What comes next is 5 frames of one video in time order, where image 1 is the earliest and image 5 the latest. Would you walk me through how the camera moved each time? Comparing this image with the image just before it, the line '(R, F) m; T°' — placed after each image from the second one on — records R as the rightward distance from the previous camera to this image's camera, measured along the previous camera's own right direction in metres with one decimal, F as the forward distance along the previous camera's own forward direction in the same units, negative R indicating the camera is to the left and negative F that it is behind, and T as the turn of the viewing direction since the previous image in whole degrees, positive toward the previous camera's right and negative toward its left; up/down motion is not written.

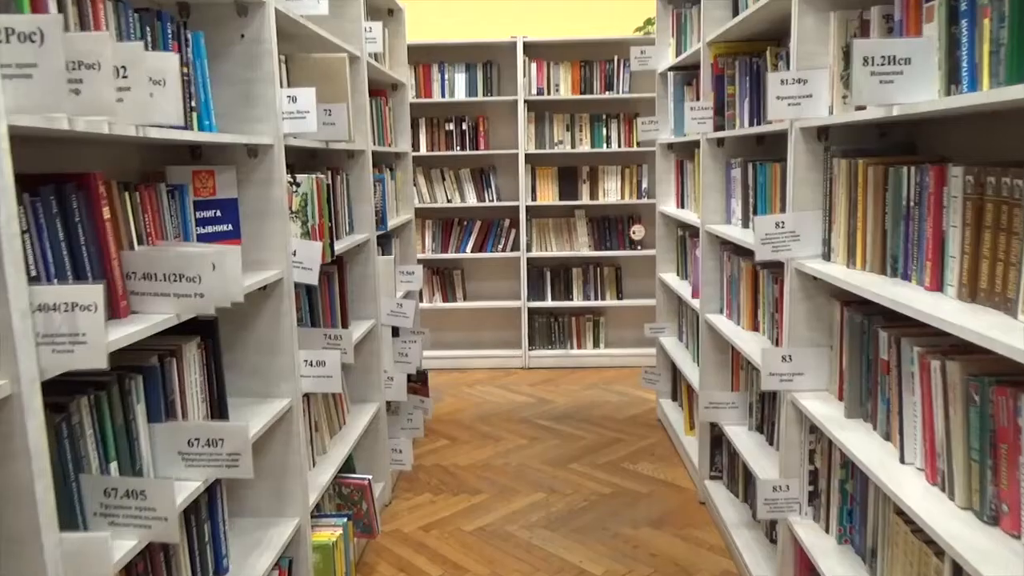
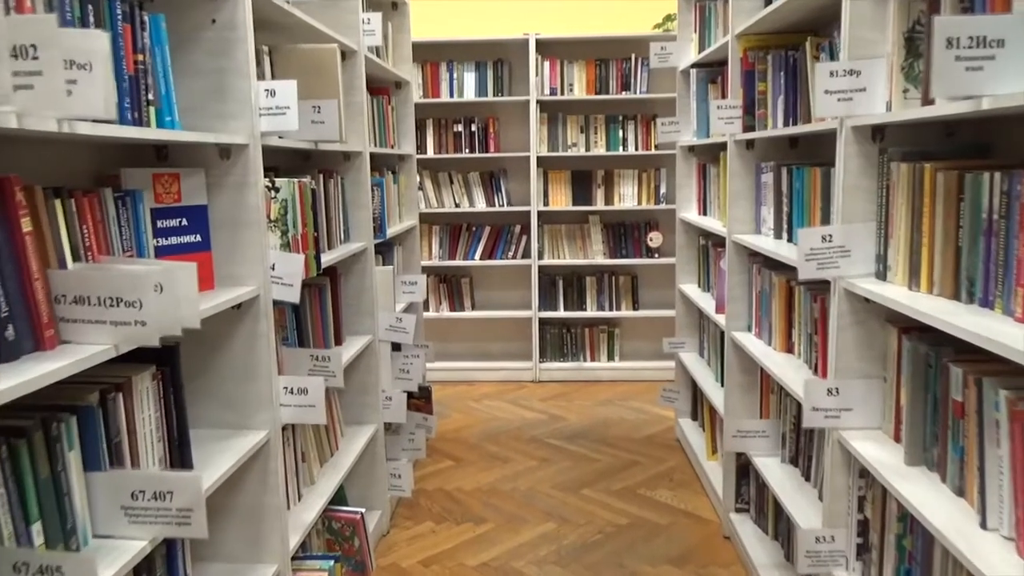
(0.0, +0.2) m; -1°
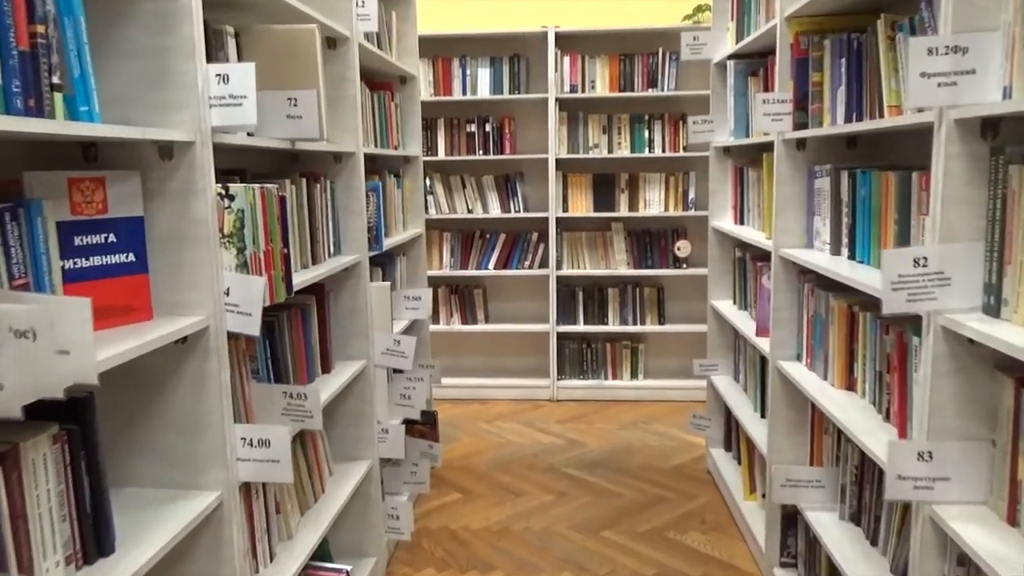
(0.0, +0.3) m; -1°
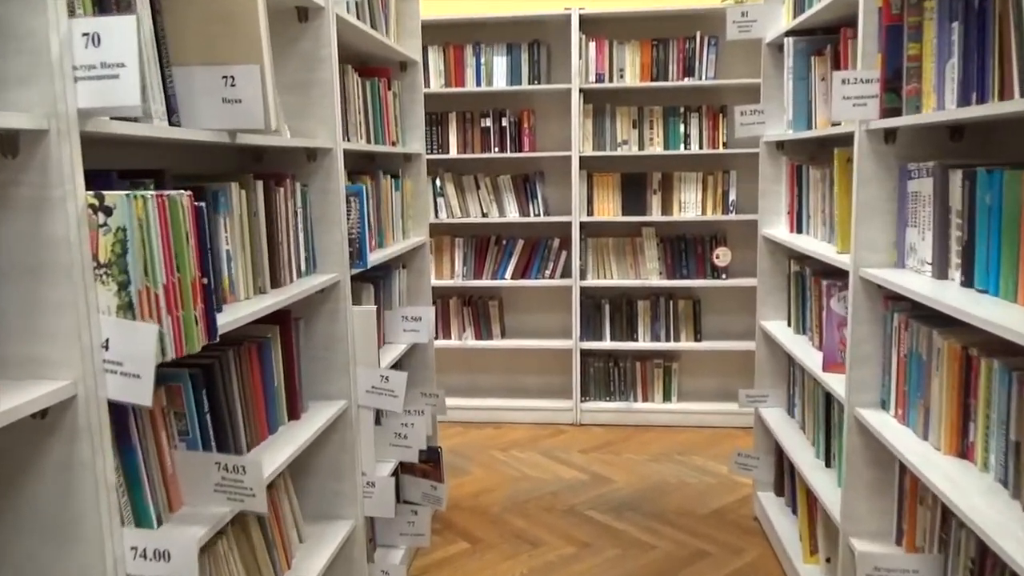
(0.0, +0.5) m; -2°
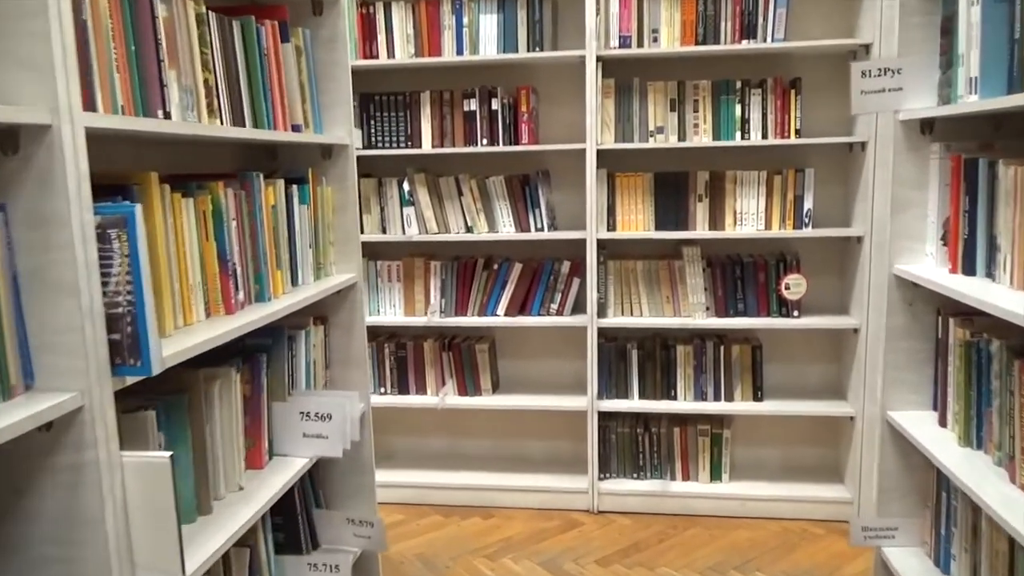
(+0.1, +1.1) m; -2°
